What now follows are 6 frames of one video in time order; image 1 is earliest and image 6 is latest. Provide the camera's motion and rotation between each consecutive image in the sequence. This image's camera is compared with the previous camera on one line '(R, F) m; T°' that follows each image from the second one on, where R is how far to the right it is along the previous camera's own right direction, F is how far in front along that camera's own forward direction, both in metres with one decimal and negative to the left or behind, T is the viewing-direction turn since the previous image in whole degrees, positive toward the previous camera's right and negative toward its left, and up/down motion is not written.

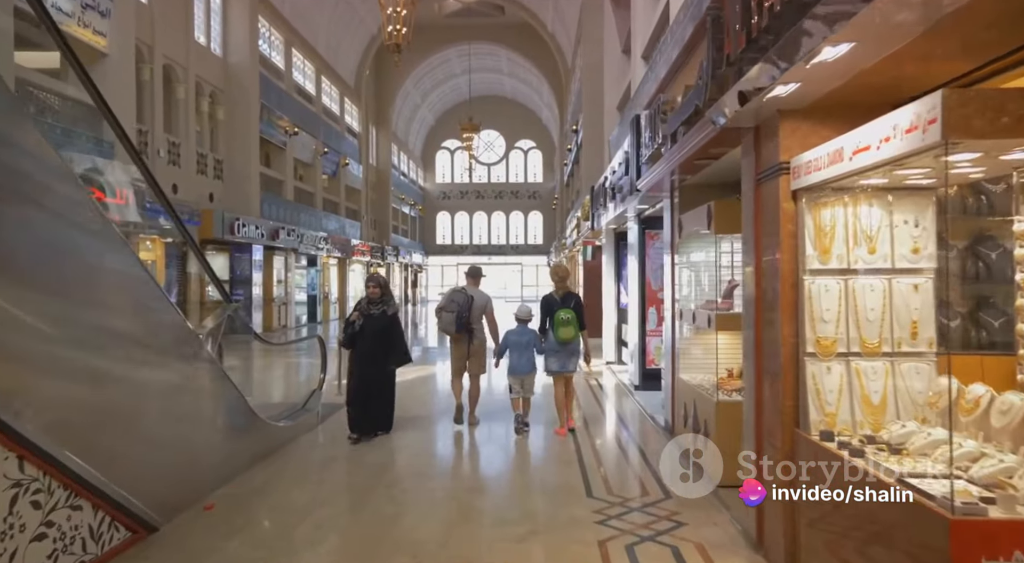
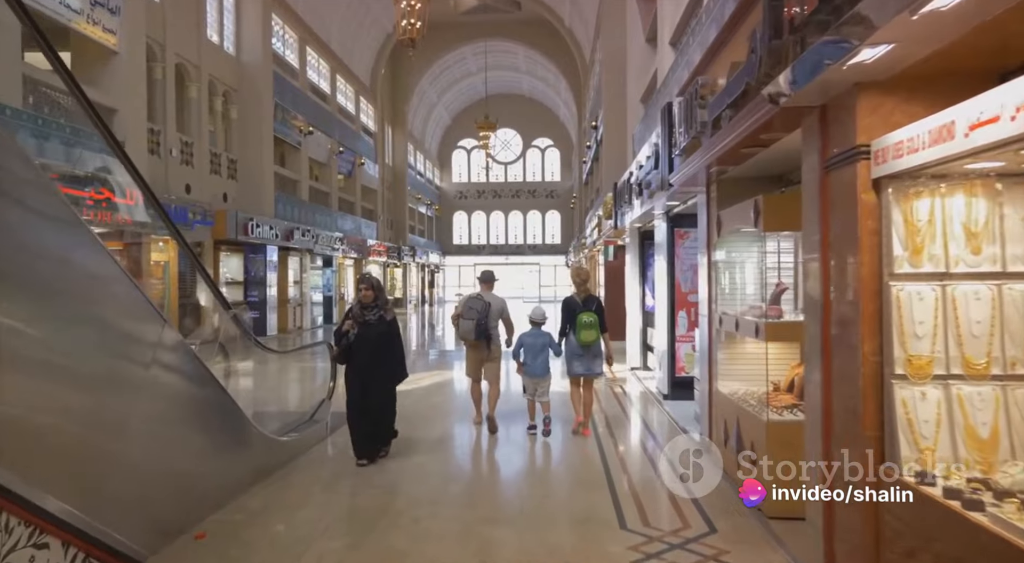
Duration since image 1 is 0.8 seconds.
(0.0, +0.5) m; -2°
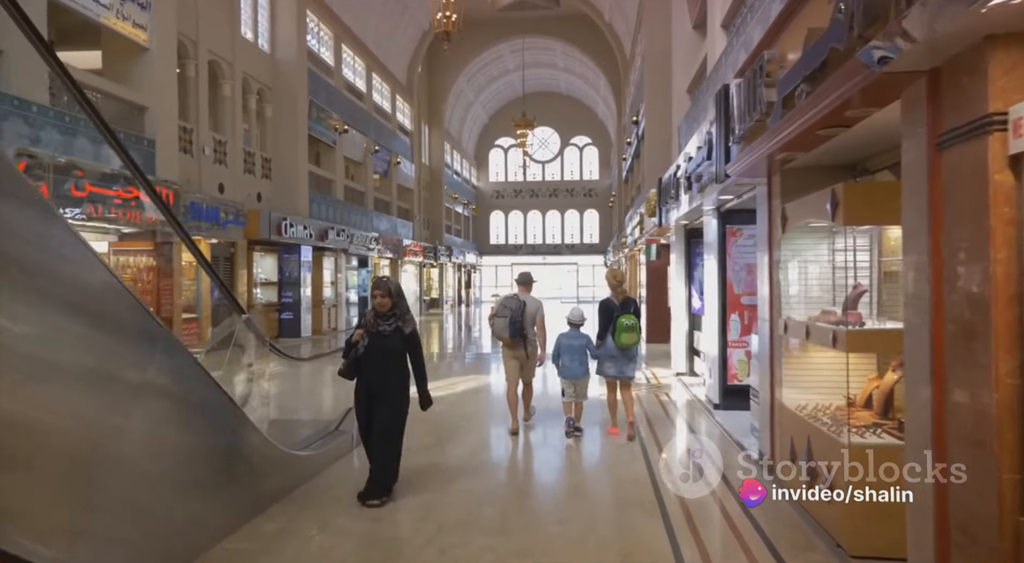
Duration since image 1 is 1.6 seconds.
(0.0, +0.5) m; -3°
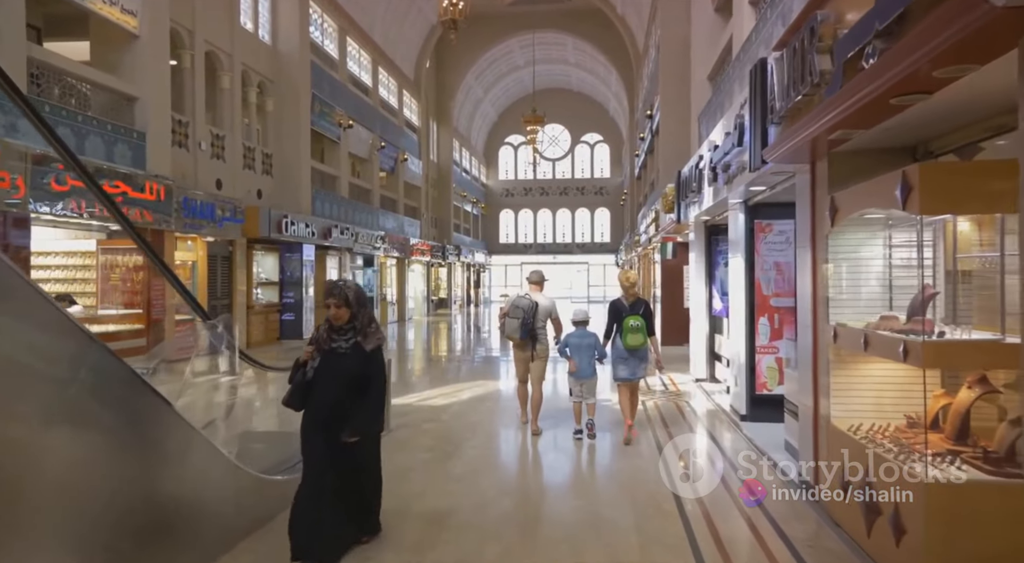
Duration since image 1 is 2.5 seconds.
(0.0, +0.5) m; -1°
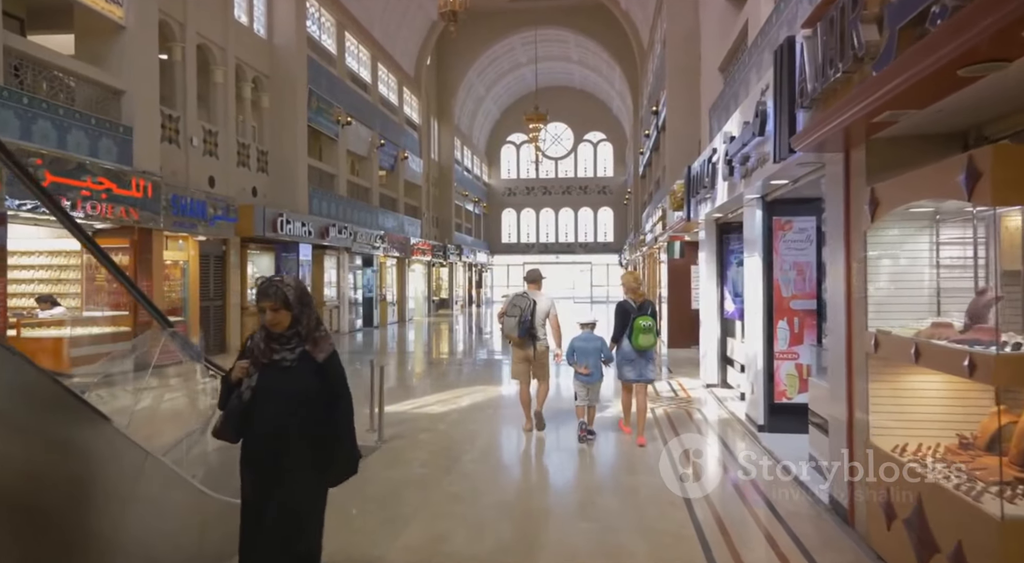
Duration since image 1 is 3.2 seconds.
(0.0, +0.4) m; 0°
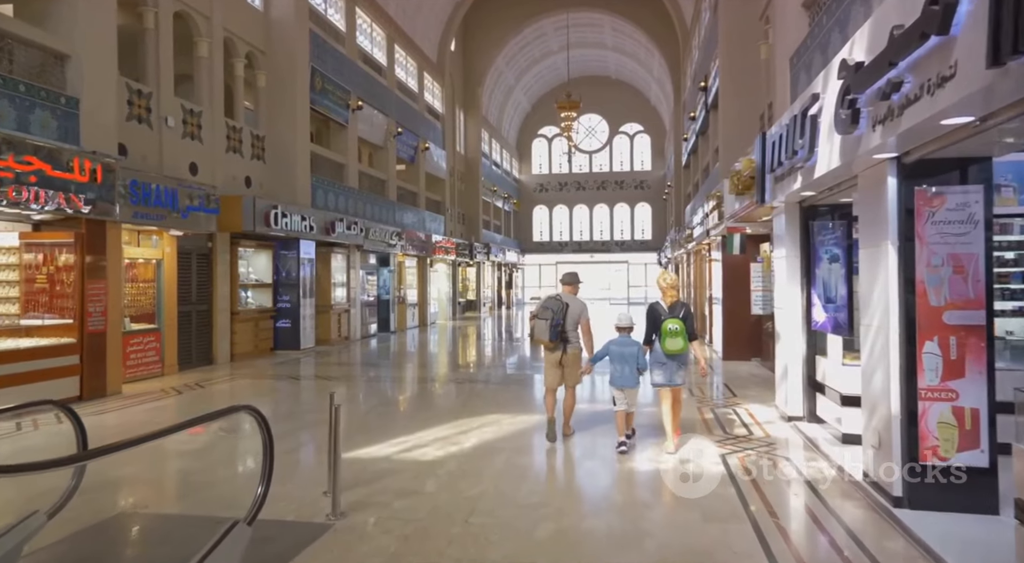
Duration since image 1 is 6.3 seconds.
(+0.1, +1.8) m; -3°
